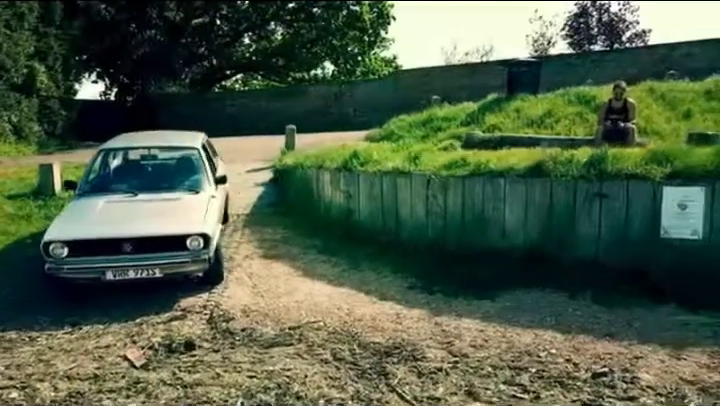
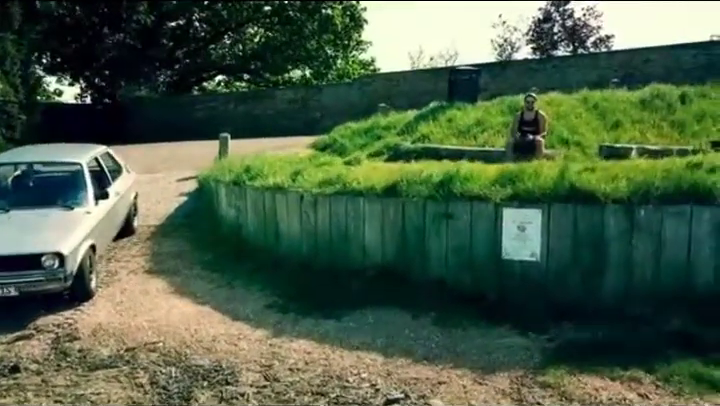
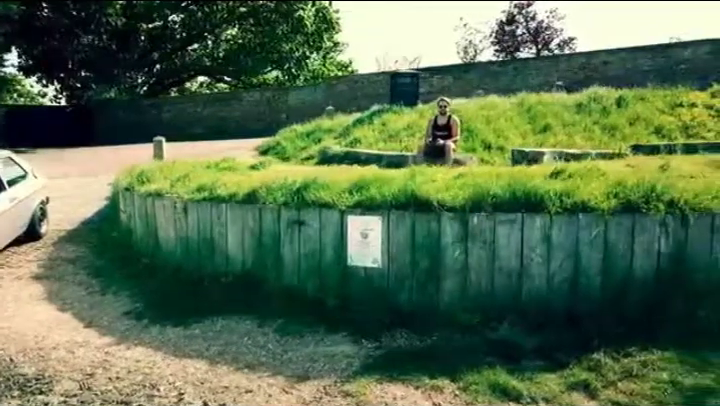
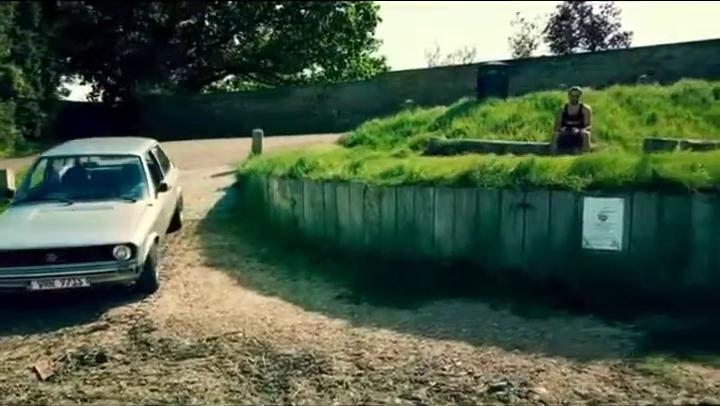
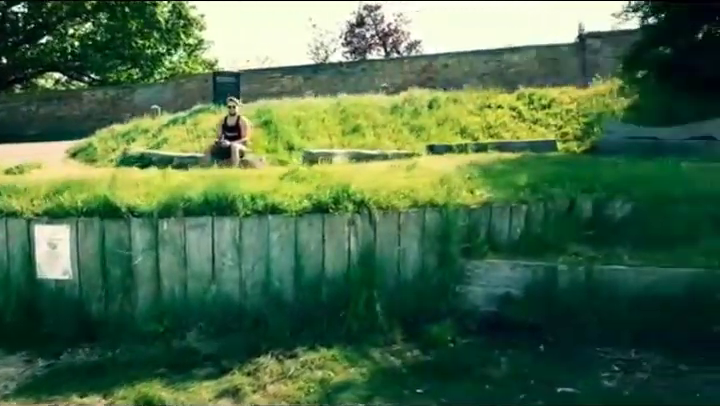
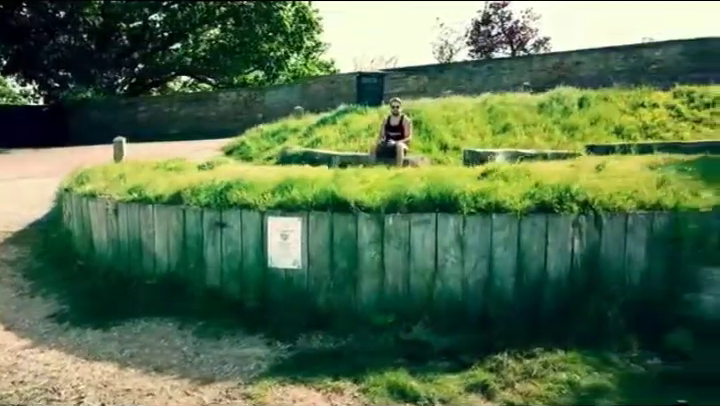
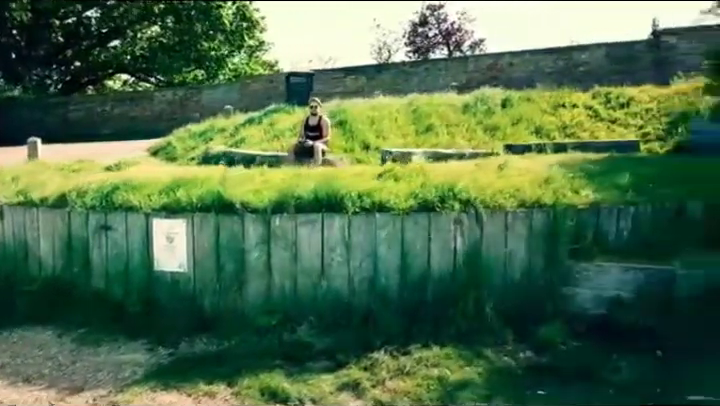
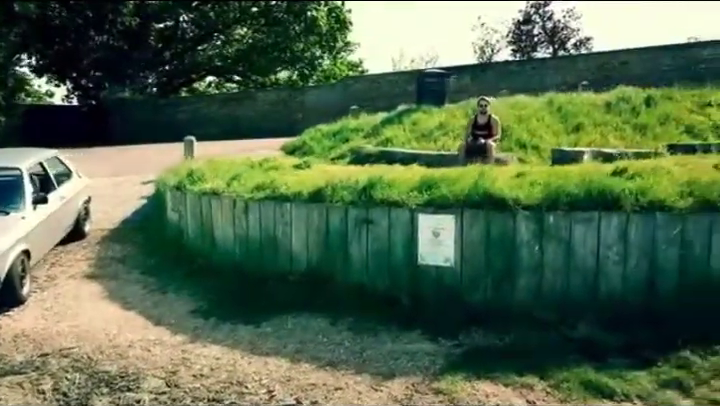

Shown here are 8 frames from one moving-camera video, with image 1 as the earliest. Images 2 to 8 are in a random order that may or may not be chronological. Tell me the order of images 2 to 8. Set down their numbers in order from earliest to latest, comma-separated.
4, 2, 8, 3, 6, 7, 5
